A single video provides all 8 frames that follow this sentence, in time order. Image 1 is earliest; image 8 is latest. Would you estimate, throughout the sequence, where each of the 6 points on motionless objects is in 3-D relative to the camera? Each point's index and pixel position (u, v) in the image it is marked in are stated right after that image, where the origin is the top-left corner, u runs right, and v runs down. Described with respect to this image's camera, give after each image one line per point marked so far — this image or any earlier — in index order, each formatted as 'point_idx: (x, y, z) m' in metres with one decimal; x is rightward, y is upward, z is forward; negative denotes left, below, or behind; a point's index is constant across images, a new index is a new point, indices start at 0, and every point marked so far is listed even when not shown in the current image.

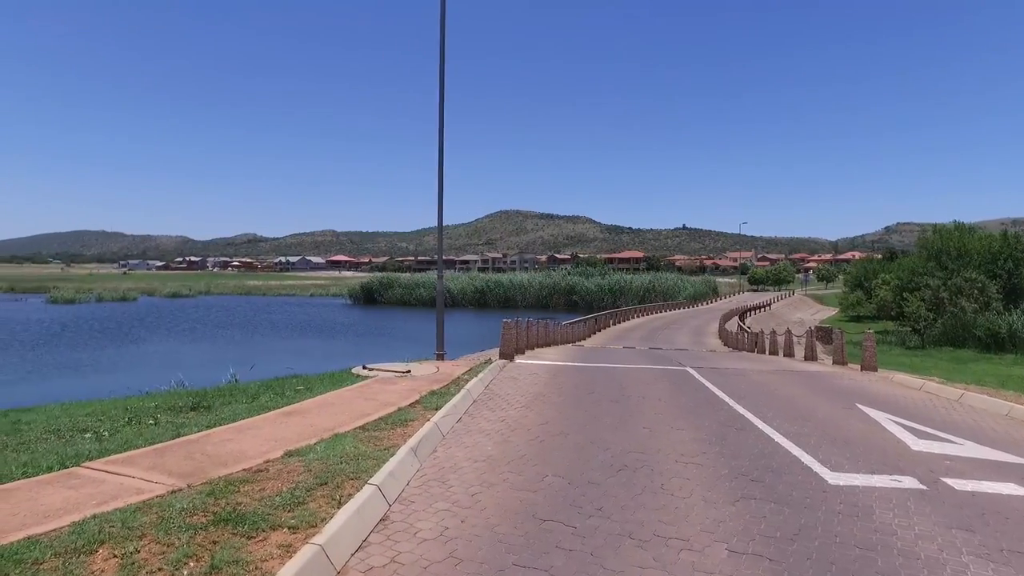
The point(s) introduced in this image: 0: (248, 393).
0: (-4.0, -1.6, +10.5) m
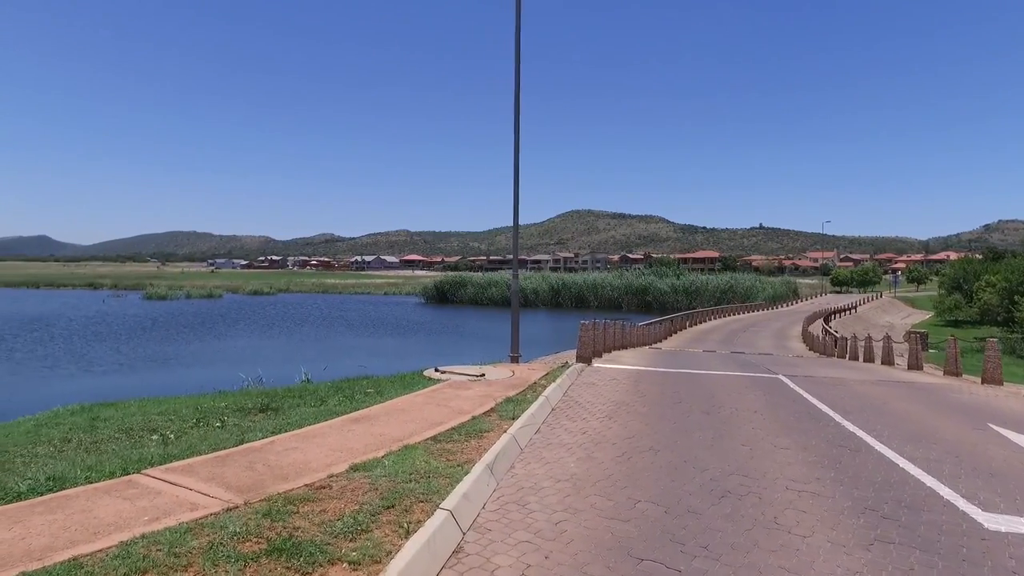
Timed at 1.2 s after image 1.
0: (-2.8, -1.6, +10.2) m
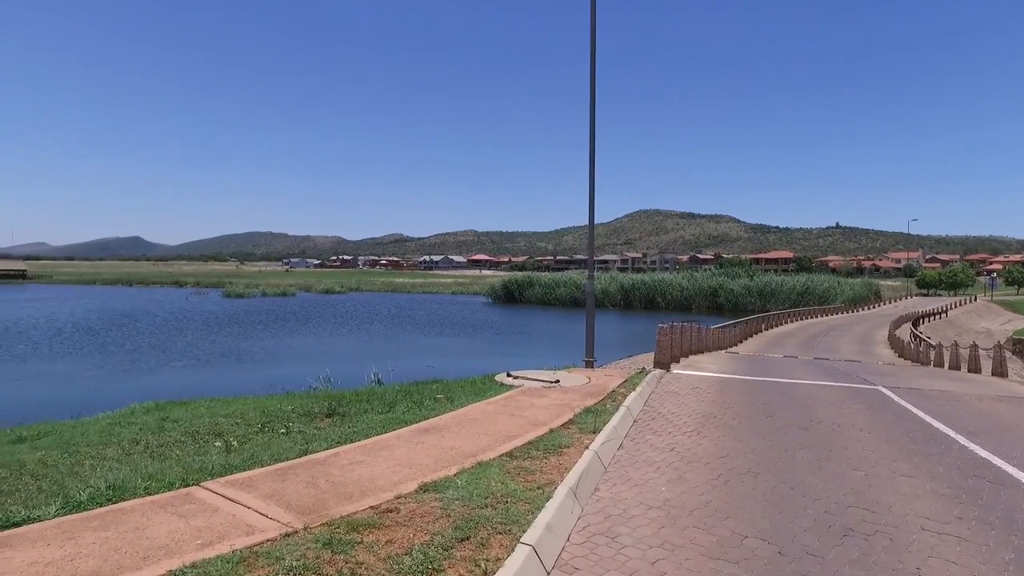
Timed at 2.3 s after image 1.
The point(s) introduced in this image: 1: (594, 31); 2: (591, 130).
0: (-1.8, -1.6, +9.8) m
1: (+1.6, +5.1, +13.7) m
2: (+1.6, +3.2, +14.3) m
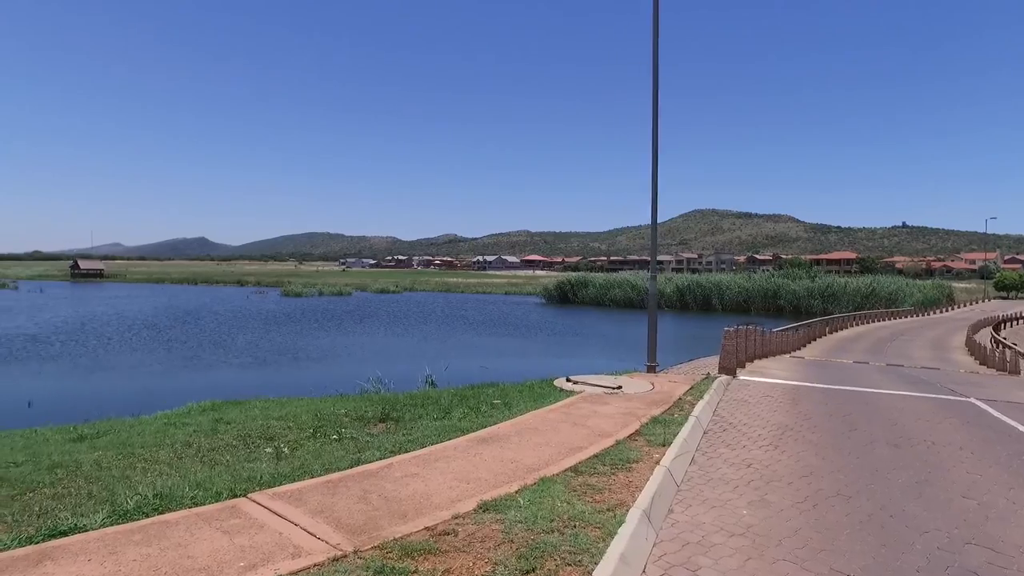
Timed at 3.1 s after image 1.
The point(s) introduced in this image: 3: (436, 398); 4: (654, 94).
0: (-1.0, -1.6, +9.4) m
1: (+2.8, +5.0, +13.1) m
2: (+2.8, +3.2, +13.7) m
3: (-1.1, -1.7, +10.6) m
4: (+2.7, +3.7, +13.3) m
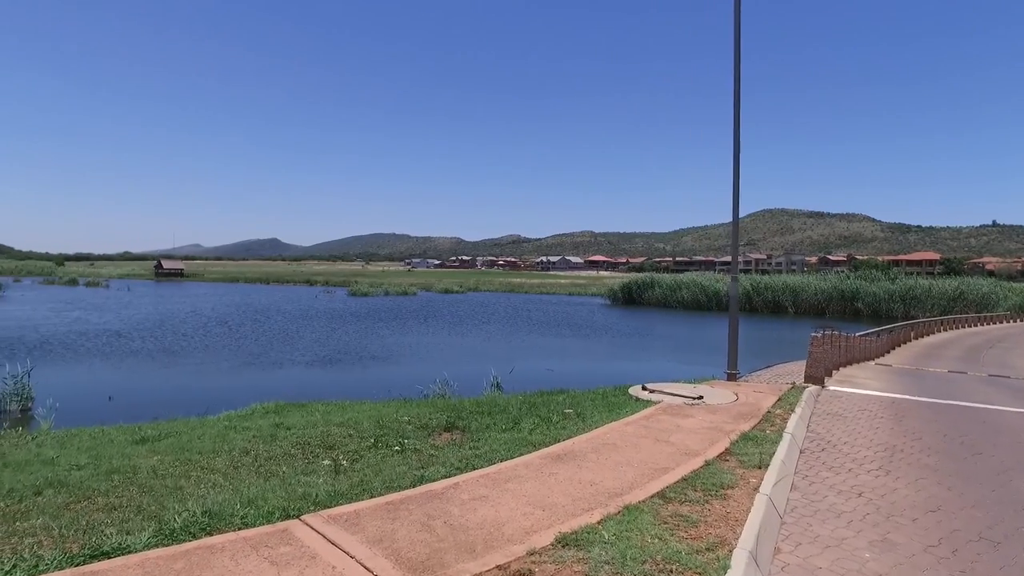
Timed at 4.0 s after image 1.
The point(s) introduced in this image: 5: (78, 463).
0: (0.0, -1.6, +8.8) m
1: (+4.0, +5.0, +12.2) m
2: (+4.1, +3.2, +12.7) m
3: (-0.1, -1.7, +10.0) m
4: (+4.0, +3.7, +12.4) m
5: (-4.4, -1.7, +7.0) m
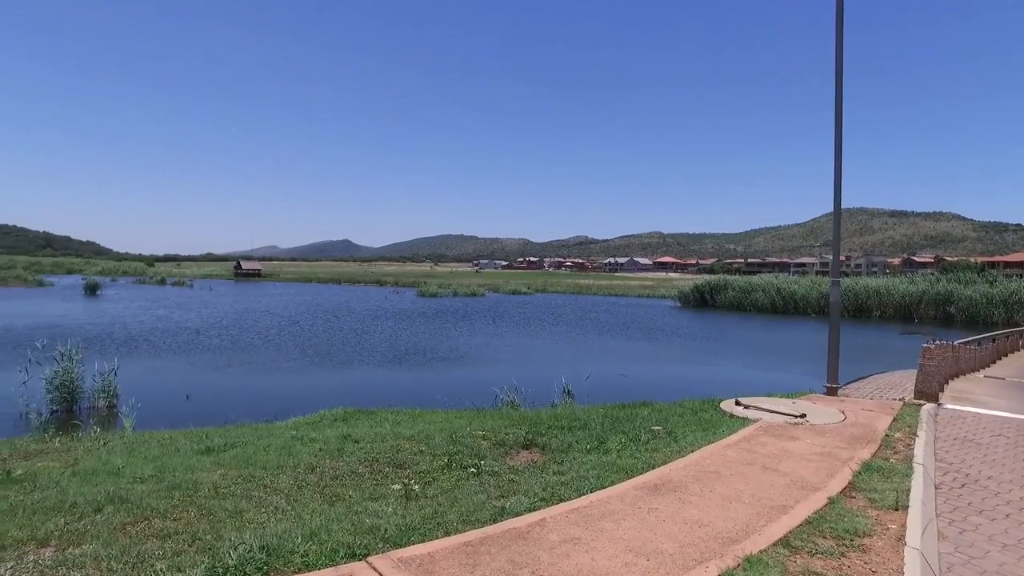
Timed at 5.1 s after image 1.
0: (+0.9, -1.7, +8.1) m
1: (+5.3, +4.9, +11.0) m
2: (+5.4, +3.1, +11.6) m
3: (+1.0, -1.7, +9.2) m
4: (+5.3, +3.6, +11.2) m
5: (-3.6, -1.8, +6.7) m
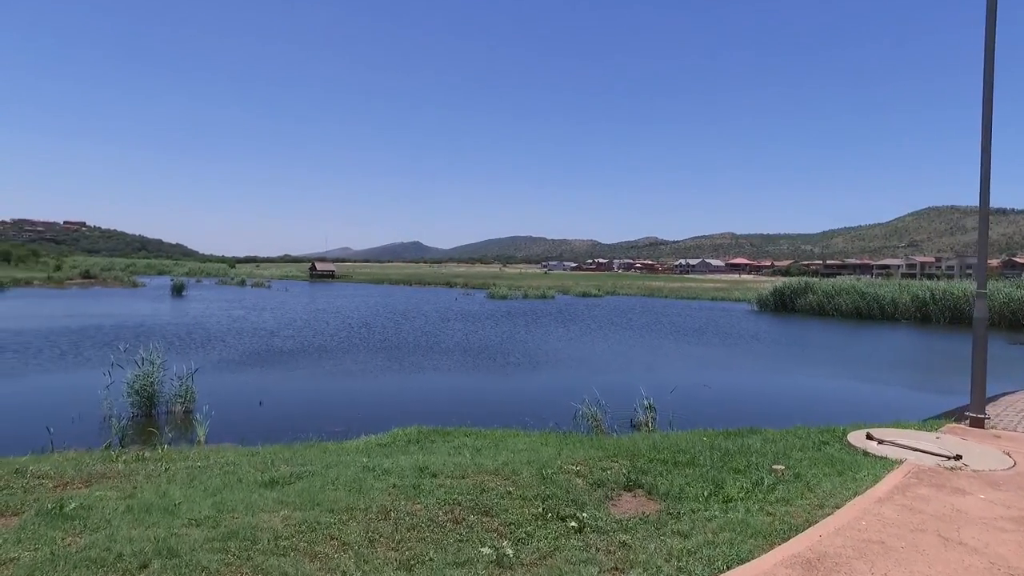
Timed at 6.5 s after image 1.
0: (+1.9, -1.8, +6.9) m
1: (+6.6, +4.7, +9.4) m
2: (+6.8, +2.9, +10.0) m
3: (+2.1, -1.9, +8.1) m
4: (+6.6, +3.4, +9.6) m
5: (-2.7, -1.9, +5.9) m
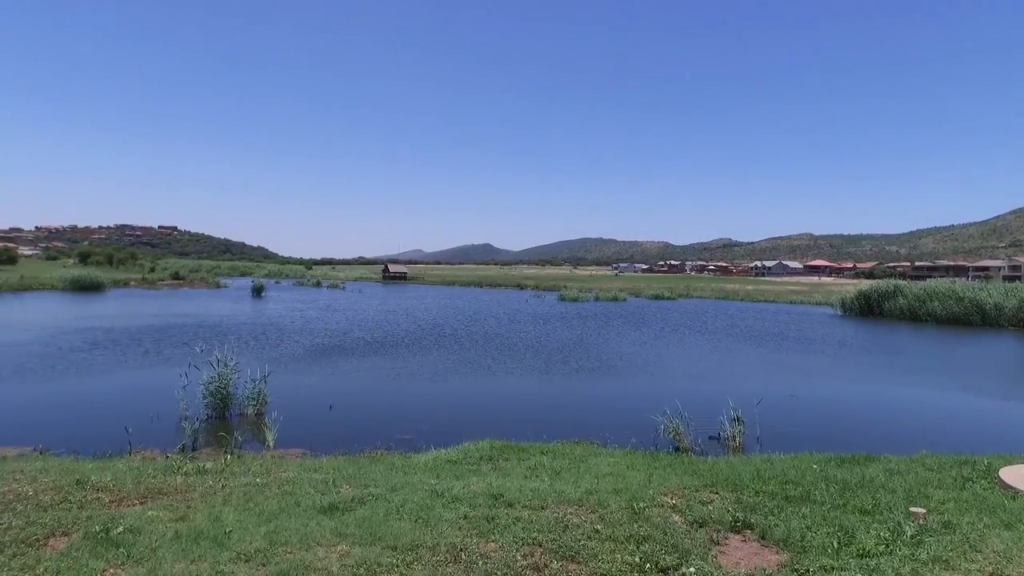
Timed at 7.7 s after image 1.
0: (+2.7, -1.9, +5.8) m
1: (+7.6, +4.7, +7.9) m
2: (+7.8, +2.8, +8.4) m
3: (+2.9, -2.0, +7.0) m
4: (+7.6, +3.3, +8.1) m
5: (-2.0, -2.0, +5.3) m
